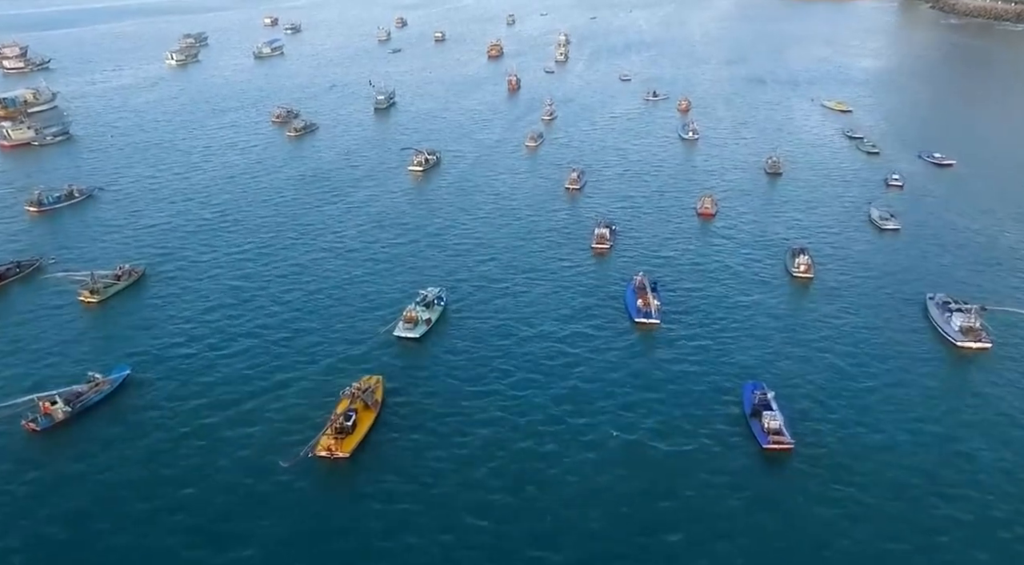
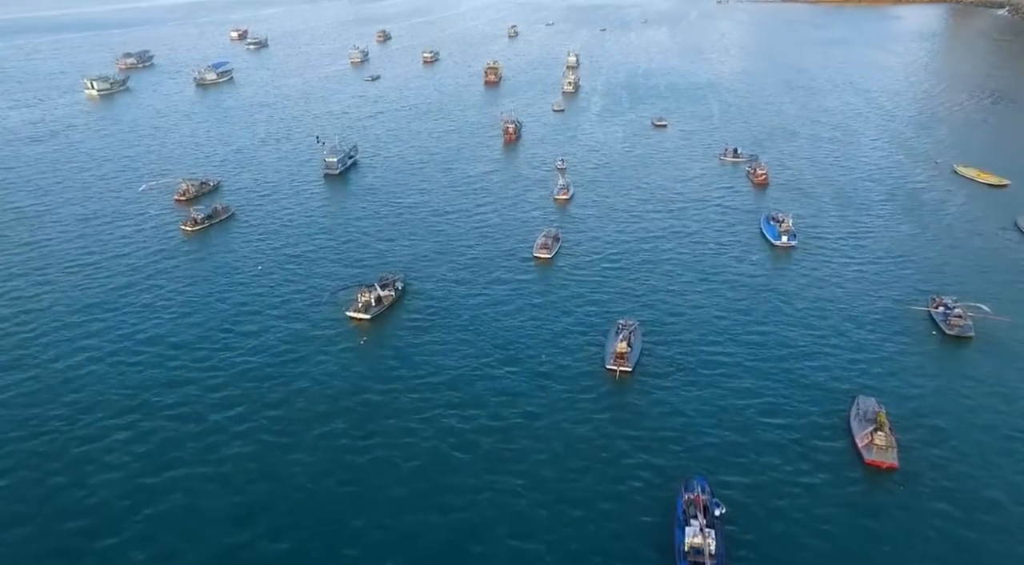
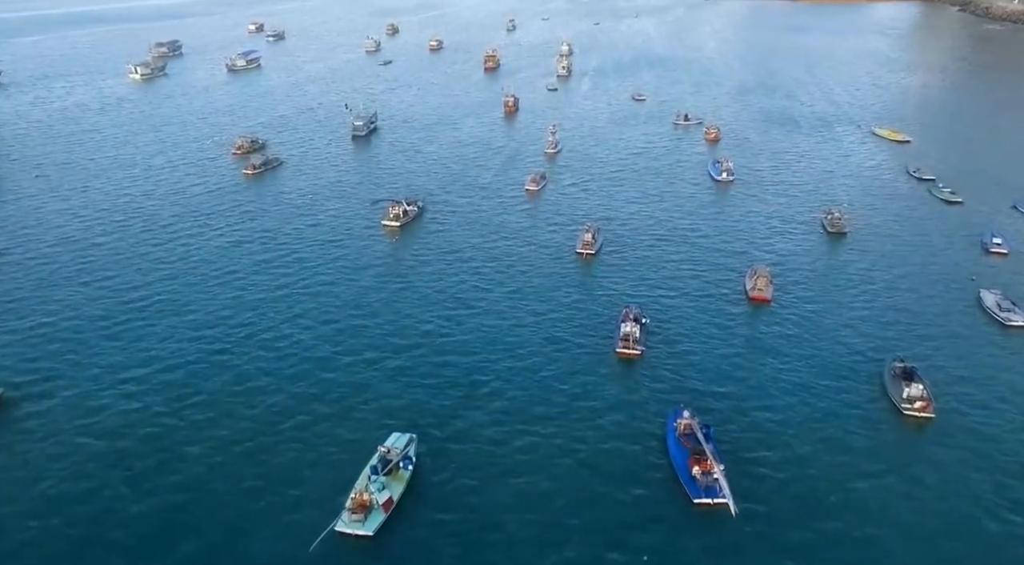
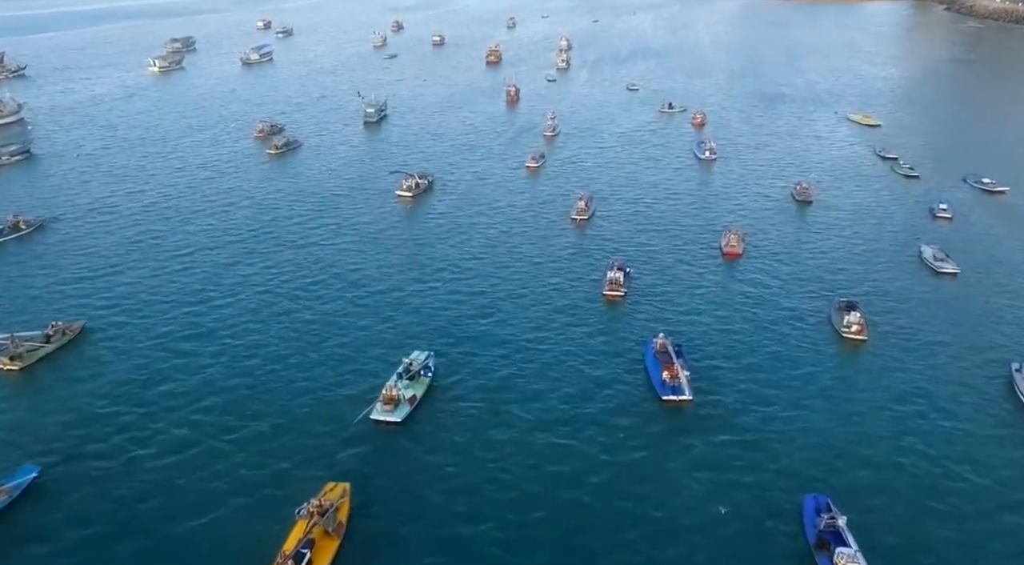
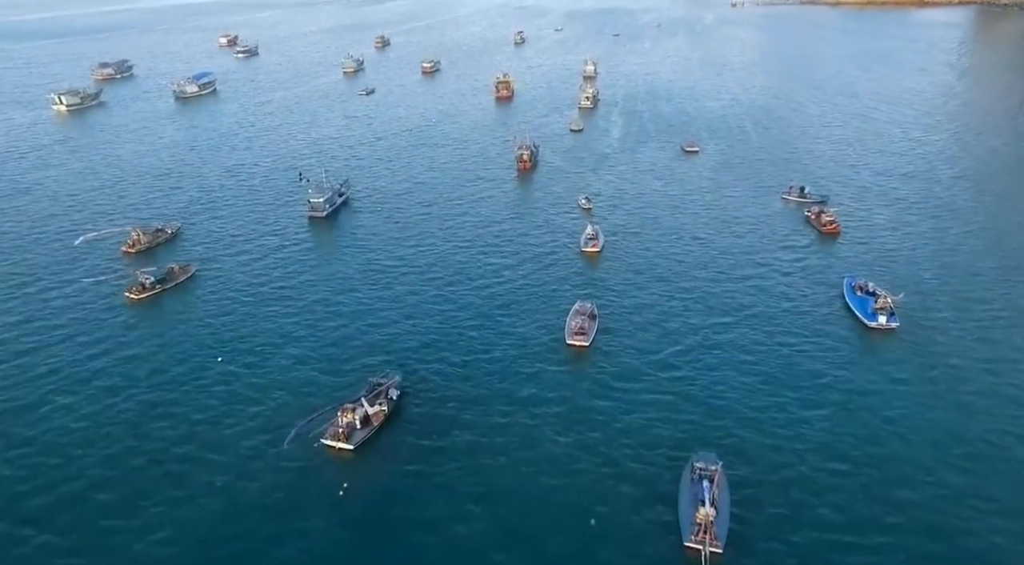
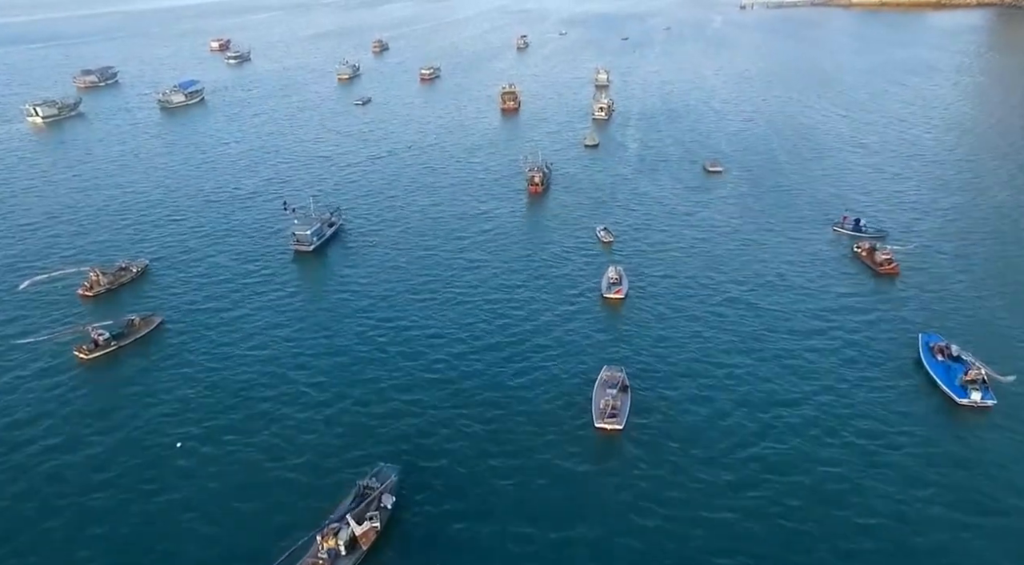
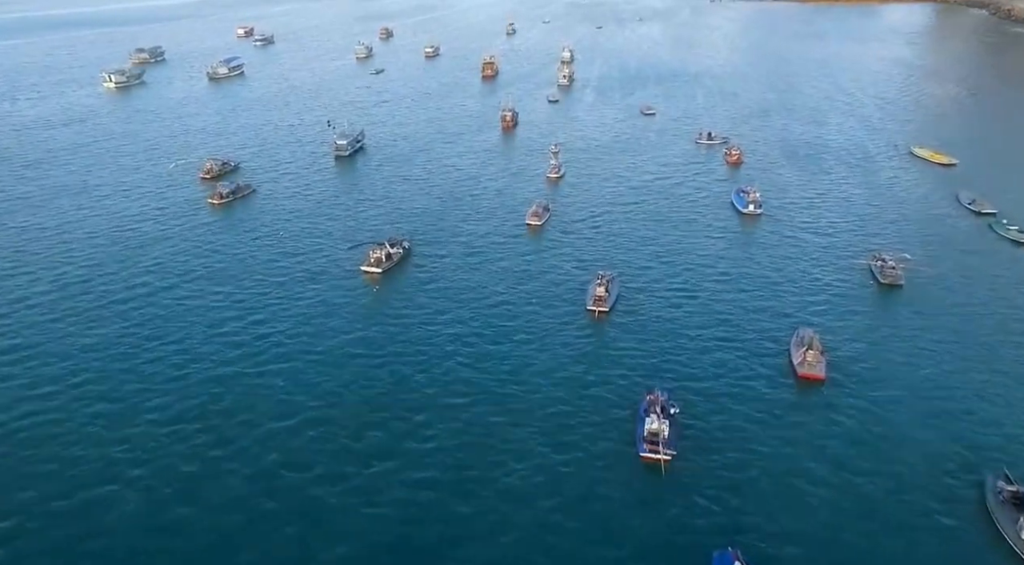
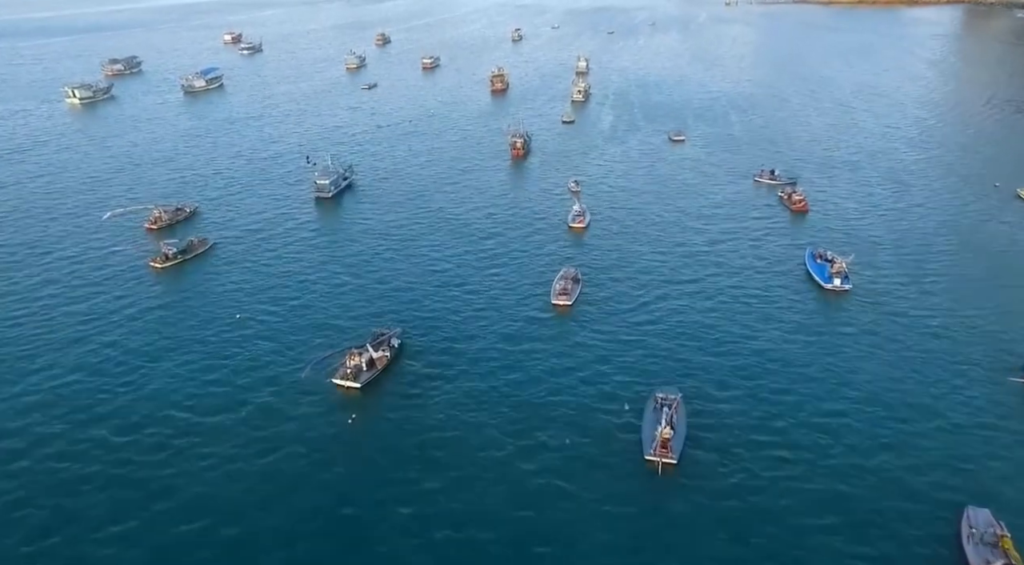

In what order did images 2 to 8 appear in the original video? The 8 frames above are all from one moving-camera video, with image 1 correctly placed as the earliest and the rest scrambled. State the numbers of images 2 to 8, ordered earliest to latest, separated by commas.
4, 3, 7, 2, 8, 5, 6
